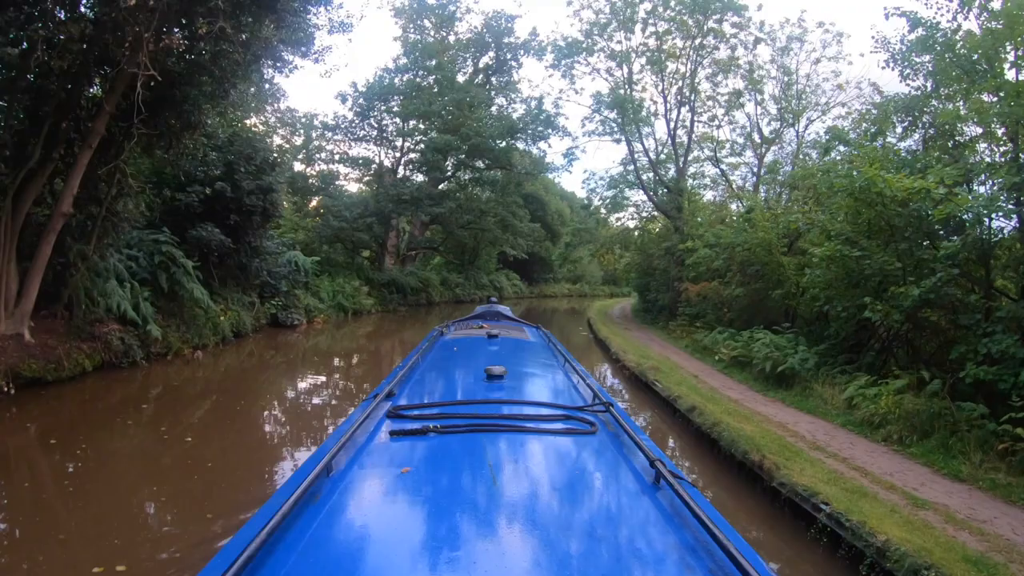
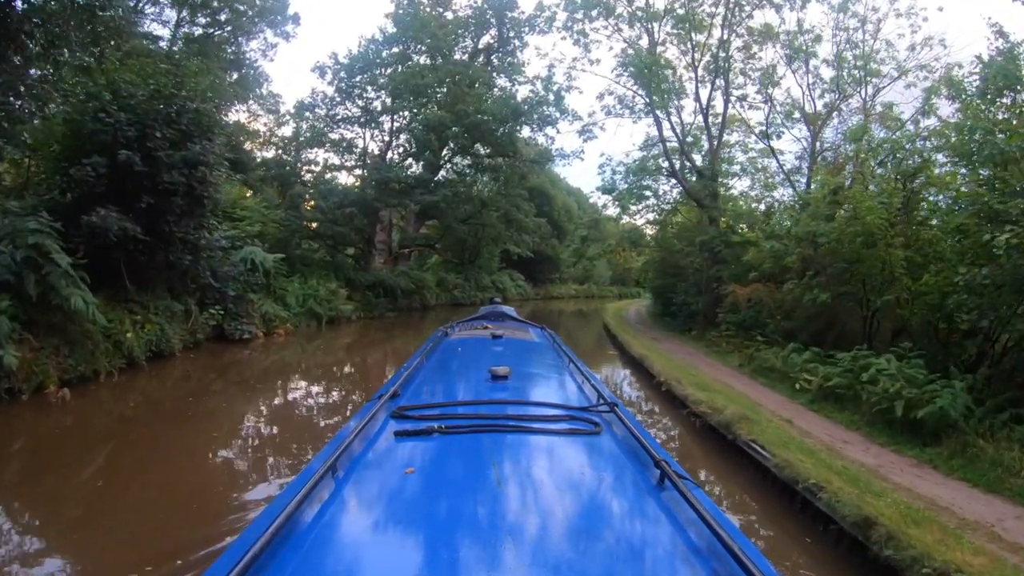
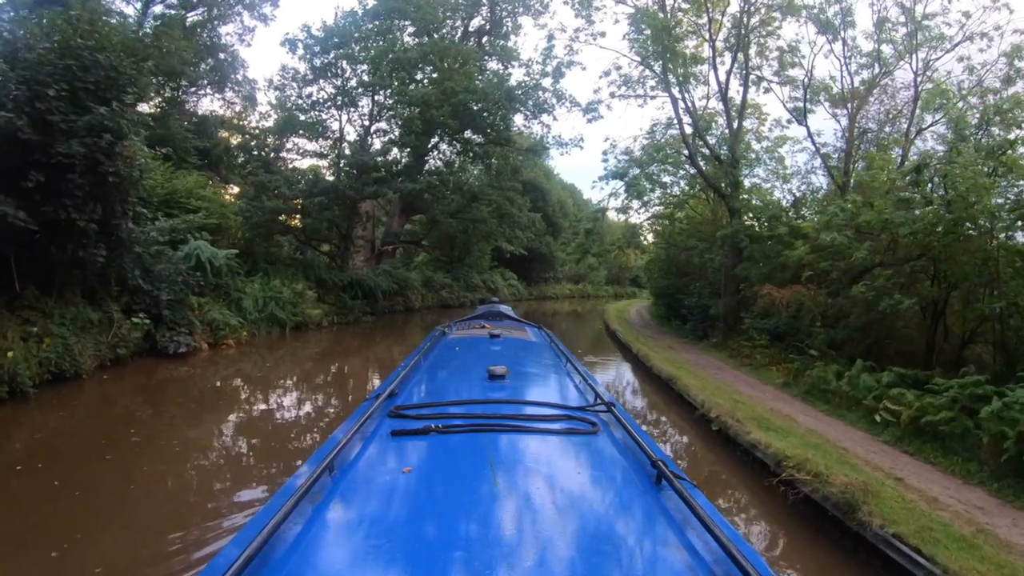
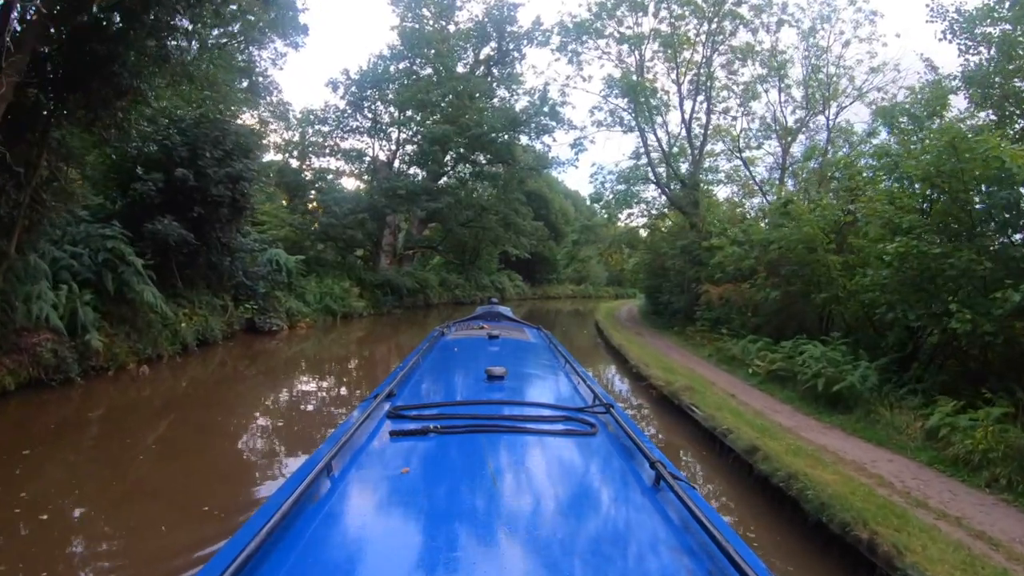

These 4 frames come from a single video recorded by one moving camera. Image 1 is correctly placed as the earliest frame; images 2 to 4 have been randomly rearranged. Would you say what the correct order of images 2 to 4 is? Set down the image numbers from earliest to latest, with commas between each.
4, 2, 3
